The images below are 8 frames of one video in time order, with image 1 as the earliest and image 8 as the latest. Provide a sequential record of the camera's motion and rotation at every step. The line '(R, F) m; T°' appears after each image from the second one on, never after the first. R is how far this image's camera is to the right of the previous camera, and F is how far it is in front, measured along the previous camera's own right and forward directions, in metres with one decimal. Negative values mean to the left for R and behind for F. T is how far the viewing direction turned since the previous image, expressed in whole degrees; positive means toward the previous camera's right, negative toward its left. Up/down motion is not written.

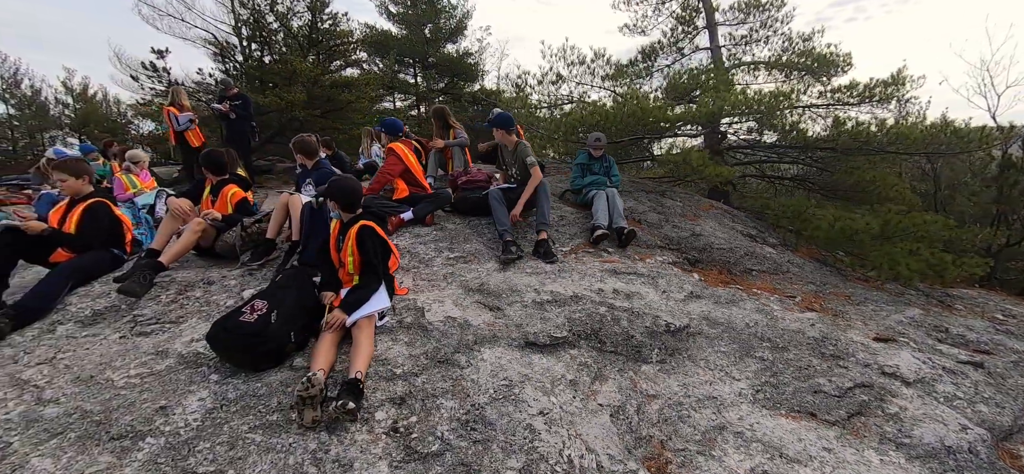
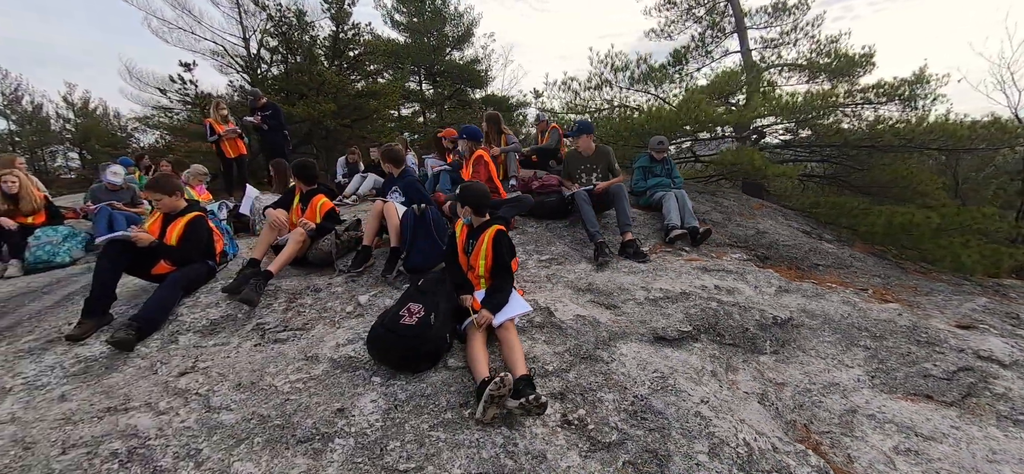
(-0.9, -0.1) m; +1°
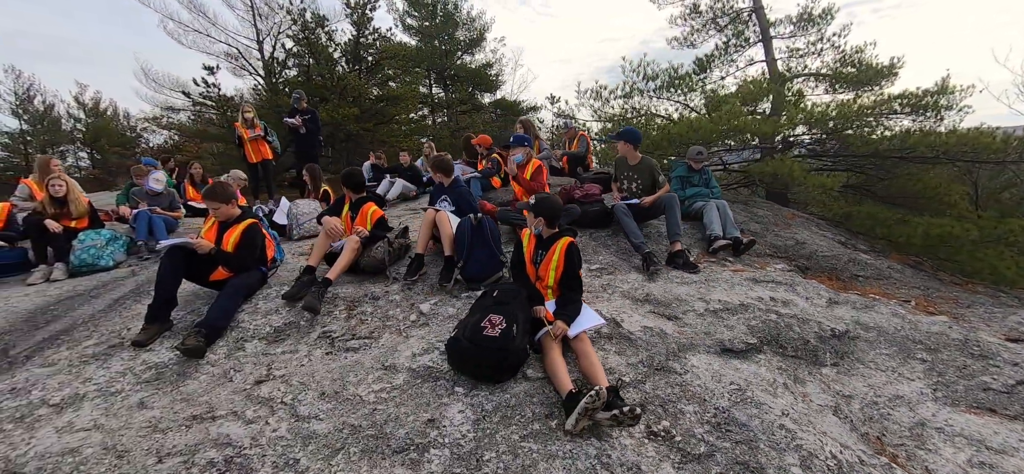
(-0.5, 0.0) m; 0°
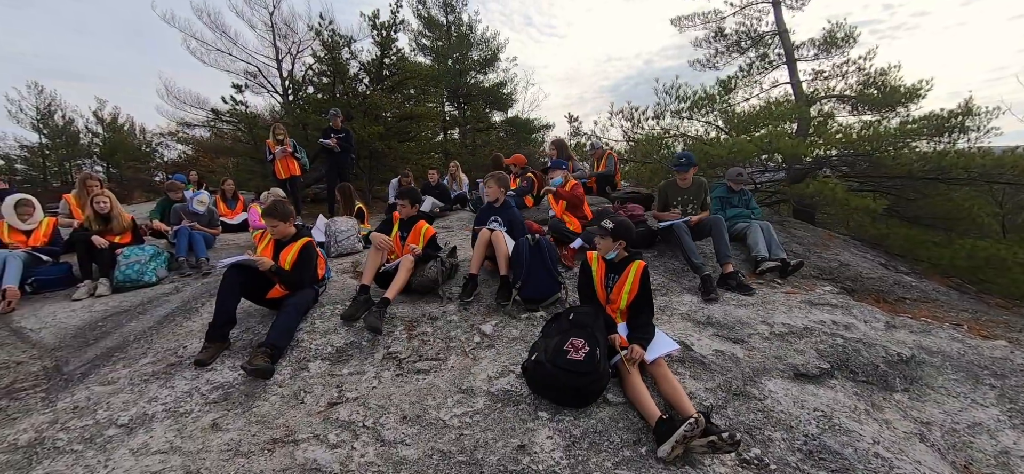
(-0.5, 0.0) m; 0°
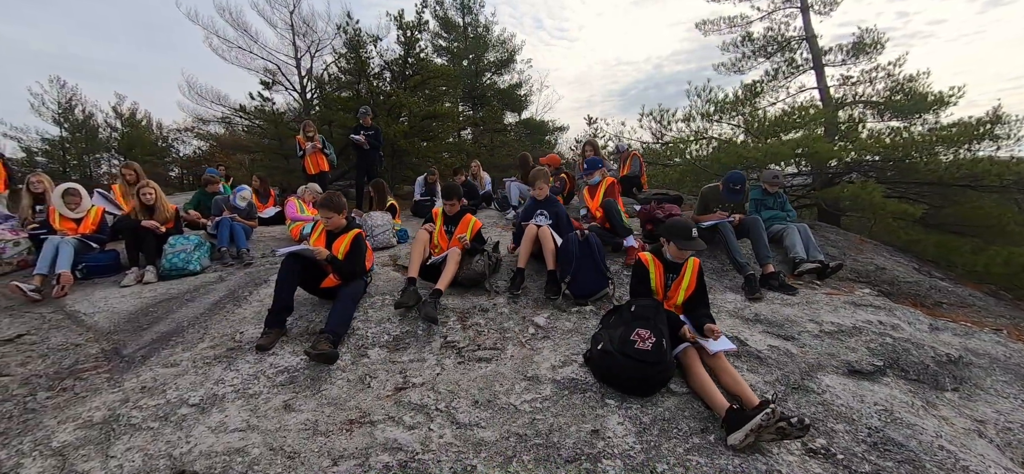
(-0.4, -0.1) m; 0°
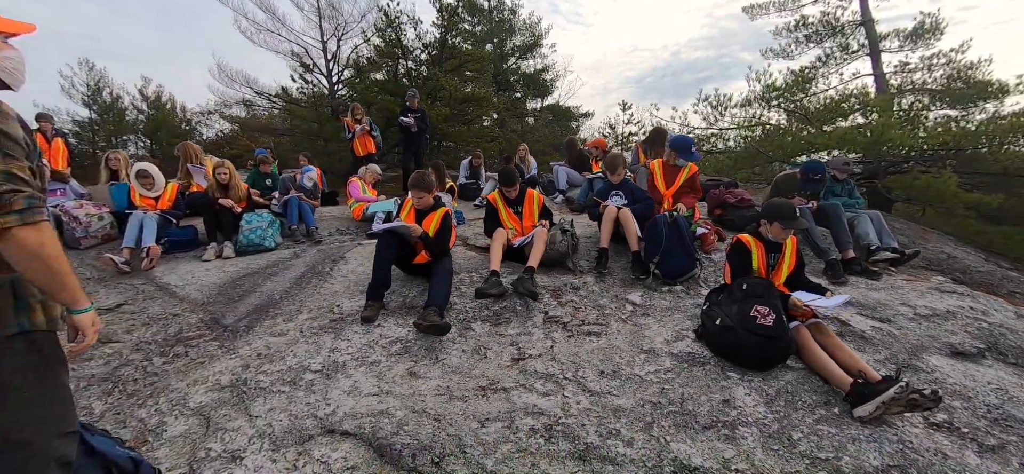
(-0.8, -0.1) m; -1°
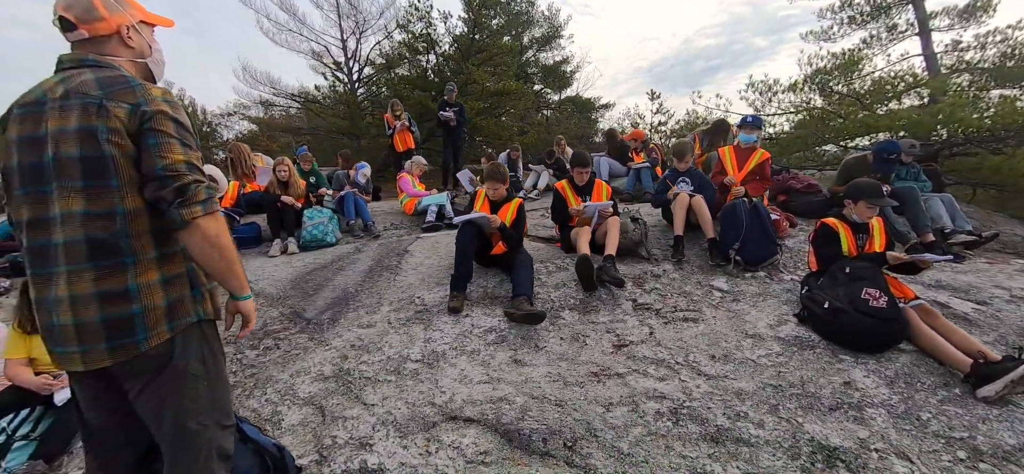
(-0.6, 0.0) m; -1°
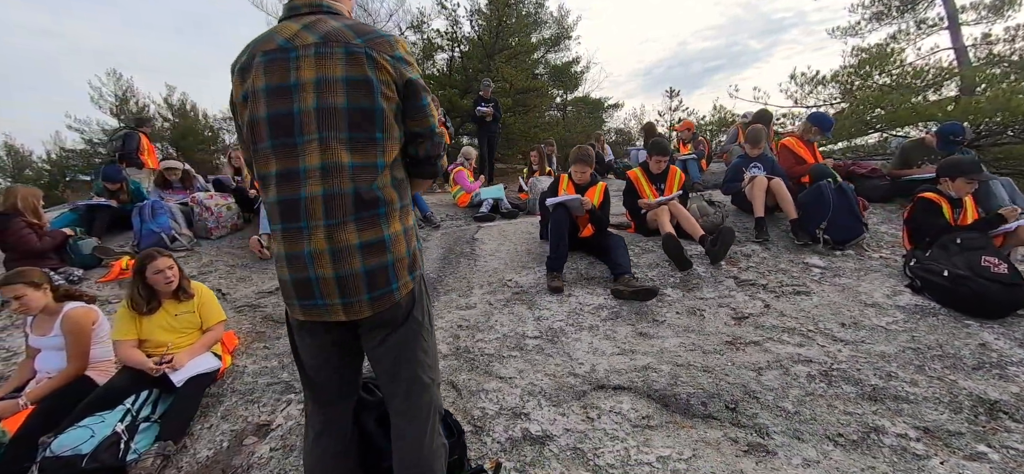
(-0.9, 0.0) m; +1°
